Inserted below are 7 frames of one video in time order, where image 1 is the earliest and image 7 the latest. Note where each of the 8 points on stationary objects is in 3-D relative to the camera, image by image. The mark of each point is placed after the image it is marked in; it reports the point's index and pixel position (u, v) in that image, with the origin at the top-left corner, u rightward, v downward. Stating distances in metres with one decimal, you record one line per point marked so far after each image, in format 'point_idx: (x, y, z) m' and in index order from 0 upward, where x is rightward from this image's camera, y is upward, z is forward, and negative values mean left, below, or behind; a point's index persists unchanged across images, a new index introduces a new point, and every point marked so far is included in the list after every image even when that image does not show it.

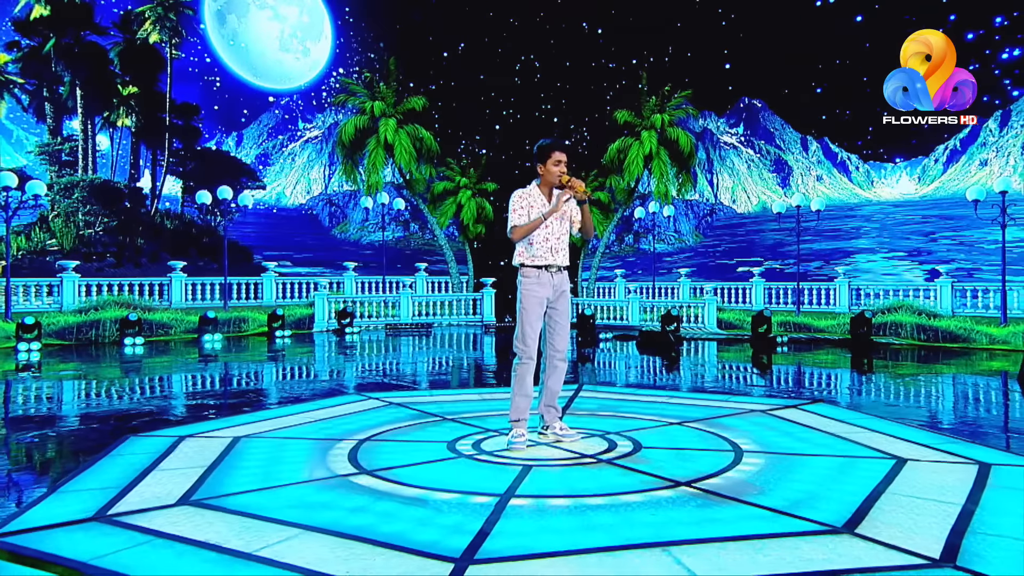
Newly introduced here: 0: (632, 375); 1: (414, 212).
0: (+1.9, -1.1, +12.0) m
1: (-2.5, +1.7, +19.3) m
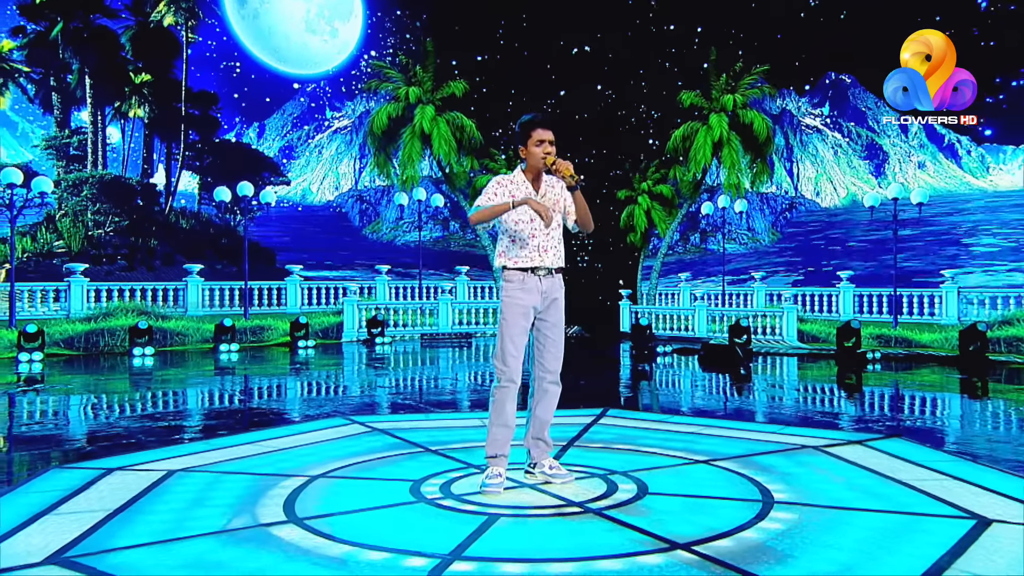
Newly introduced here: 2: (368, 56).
0: (+2.3, -1.2, +10.1) m
1: (-1.4, +1.6, +17.8) m
2: (-3.0, +4.7, +17.3) m
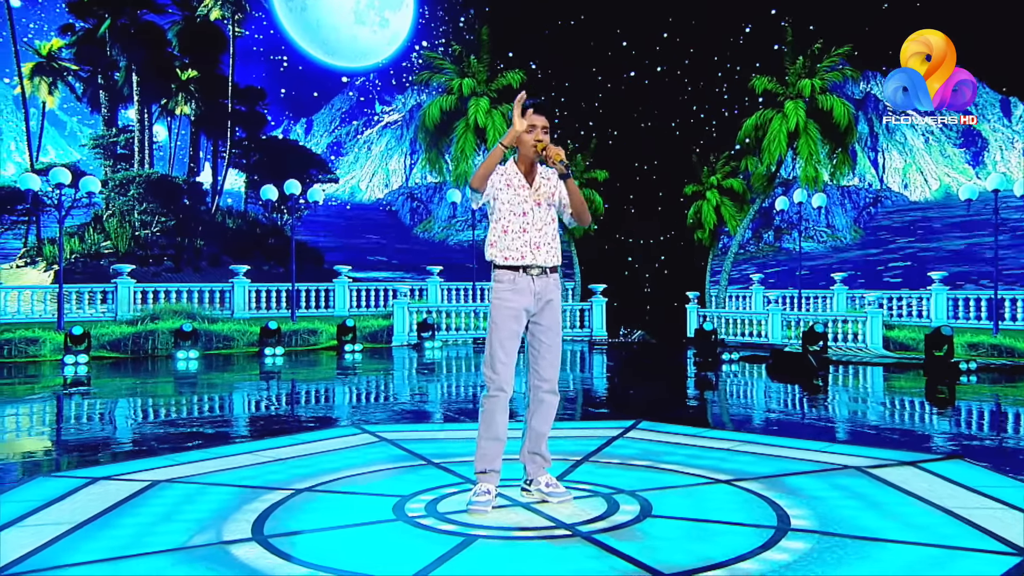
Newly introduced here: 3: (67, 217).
0: (+2.8, -1.2, +9.1) m
1: (-0.1, +1.6, +17.1) m
2: (-1.8, +4.7, +16.7) m
3: (-7.1, +1.1, +14.0) m
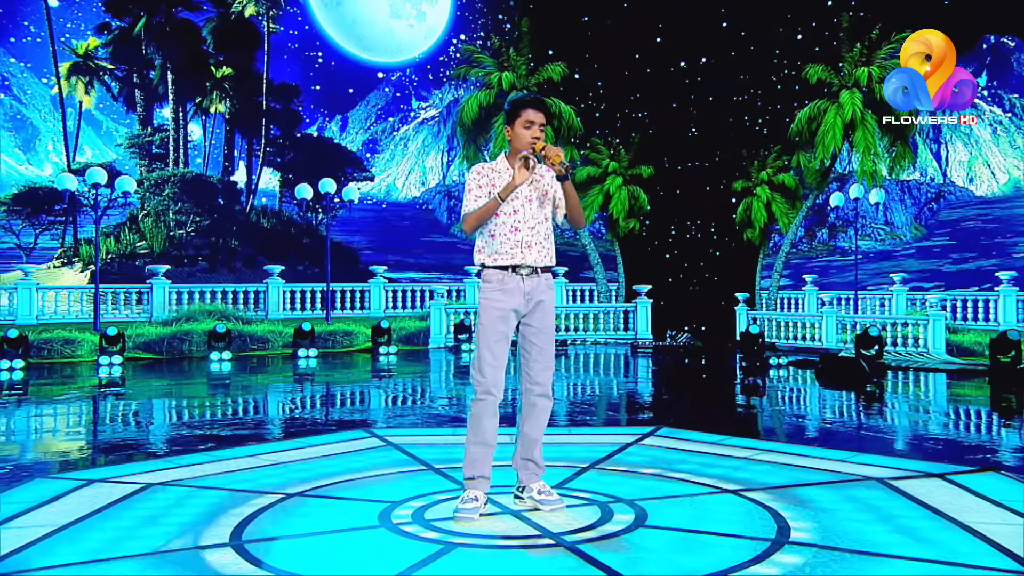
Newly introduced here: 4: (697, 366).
0: (+3.1, -1.2, +8.4) m
1: (+0.7, +1.6, +16.6) m
2: (-1.0, +4.6, +16.4) m
3: (-6.5, +1.1, +13.9) m
4: (+2.6, -1.1, +12.1) m
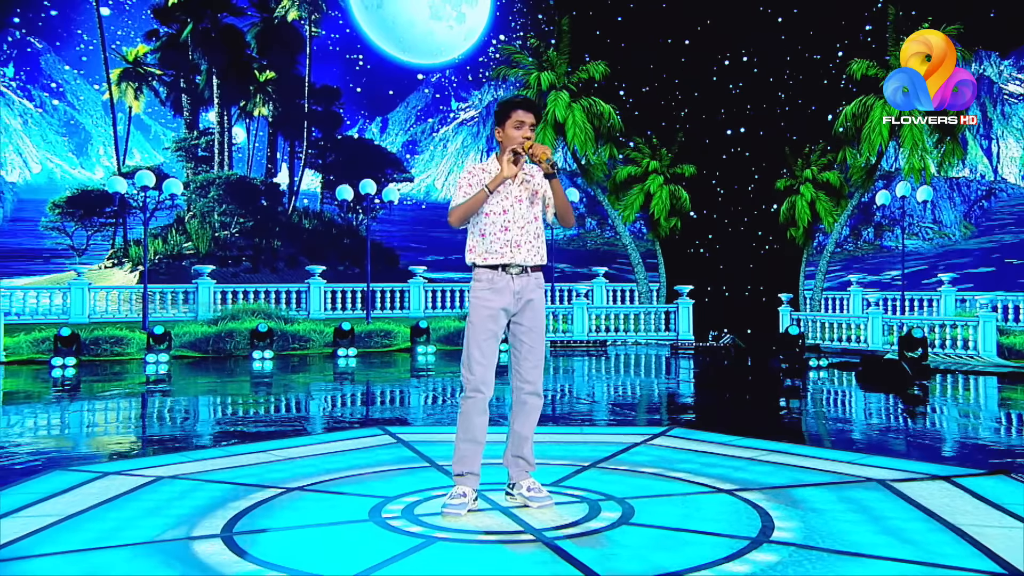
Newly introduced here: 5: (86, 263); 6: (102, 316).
0: (+3.4, -1.2, +8.2) m
1: (+1.5, +1.6, +16.5) m
2: (-0.3, +4.6, +16.4) m
3: (-5.9, +1.1, +14.3) m
4: (+3.1, -1.1, +11.9) m
5: (-6.8, +0.4, +14.0) m
6: (-6.2, -0.4, +13.2) m
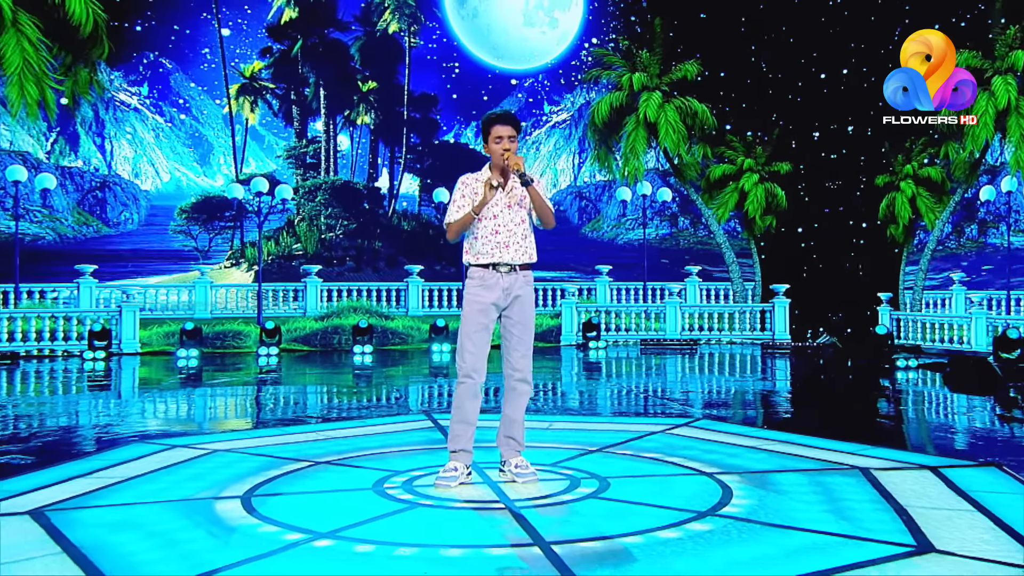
0: (+4.0, -1.2, +8.0) m
1: (+3.3, +1.6, +16.5) m
2: (+1.6, +4.7, +16.6) m
3: (-4.3, +1.2, +15.4) m
4: (+4.2, -1.1, +11.7) m
5: (-5.3, +0.4, +15.2) m
6: (-4.8, -0.4, +14.3) m
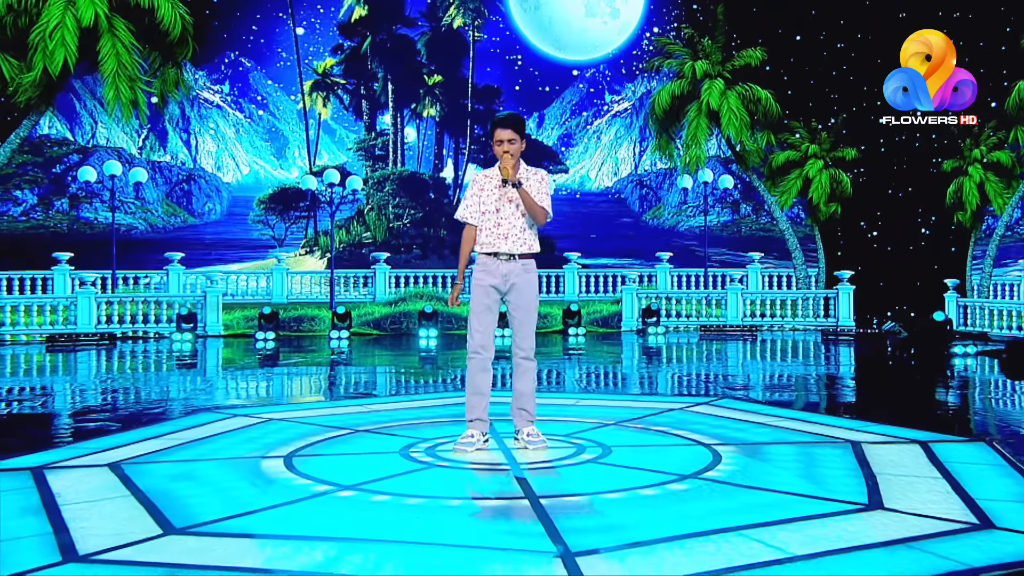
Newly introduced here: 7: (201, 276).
0: (+4.4, -1.1, +8.0) m
1: (+4.5, +1.8, +16.5) m
2: (+2.8, +4.9, +16.7) m
3: (-3.1, +1.4, +16.1) m
4: (+5.0, -0.9, +11.7) m
5: (-4.1, +0.7, +16.0) m
6: (-3.7, -0.2, +15.1) m
7: (-5.5, +0.2, +15.4) m
